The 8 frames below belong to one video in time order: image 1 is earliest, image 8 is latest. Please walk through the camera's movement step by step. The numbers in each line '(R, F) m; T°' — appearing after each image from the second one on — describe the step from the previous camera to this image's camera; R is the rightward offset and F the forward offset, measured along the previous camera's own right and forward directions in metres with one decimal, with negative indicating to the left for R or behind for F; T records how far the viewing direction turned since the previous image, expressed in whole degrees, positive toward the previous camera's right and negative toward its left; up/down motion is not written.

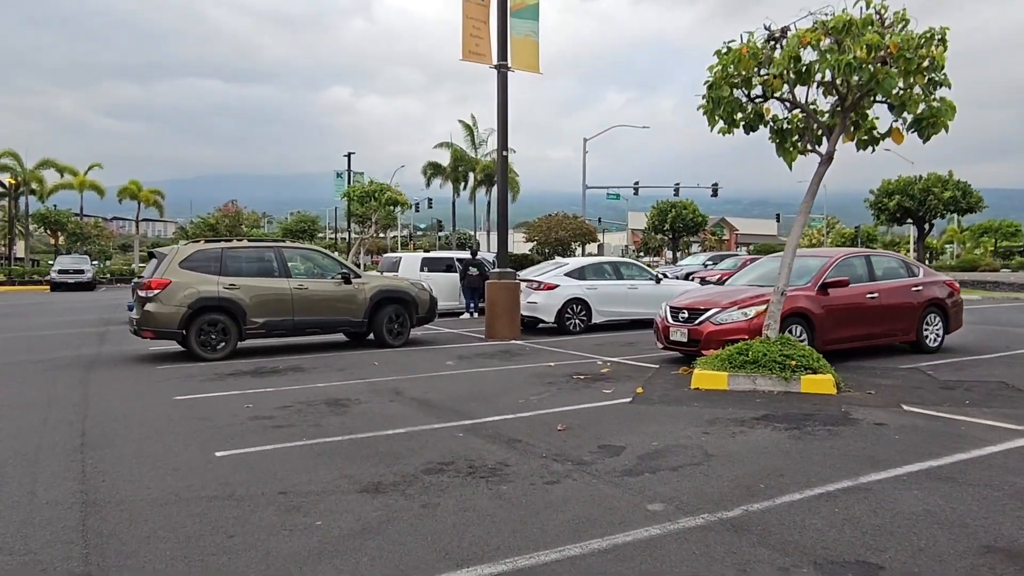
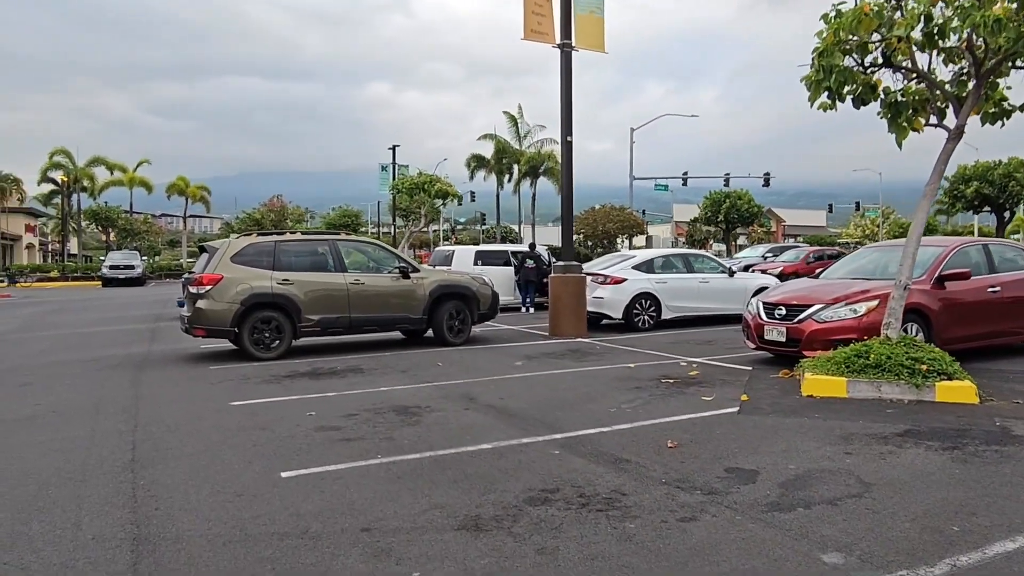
(-0.5, +0.9) m; -3°
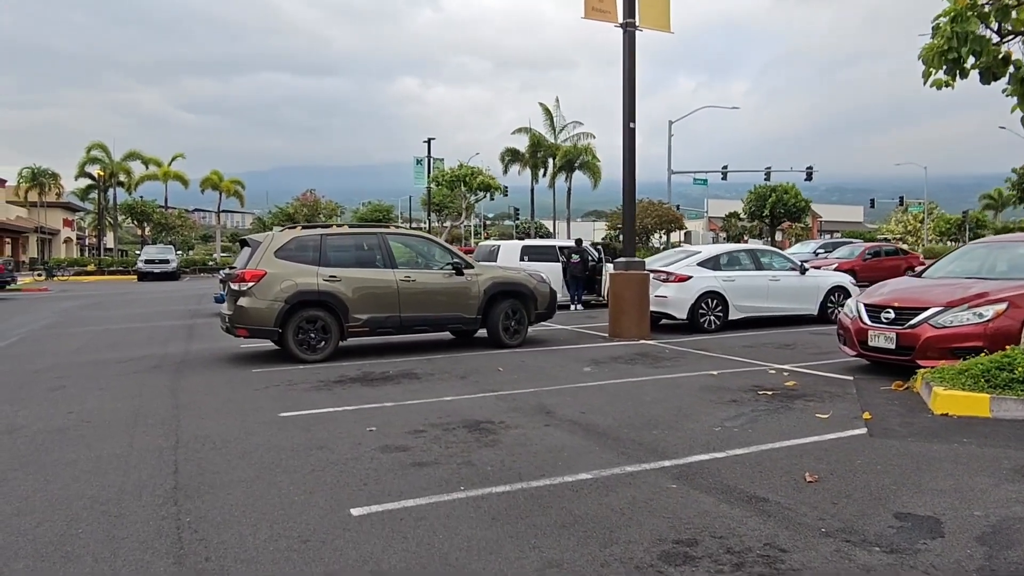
(-0.5, +0.9) m; -2°
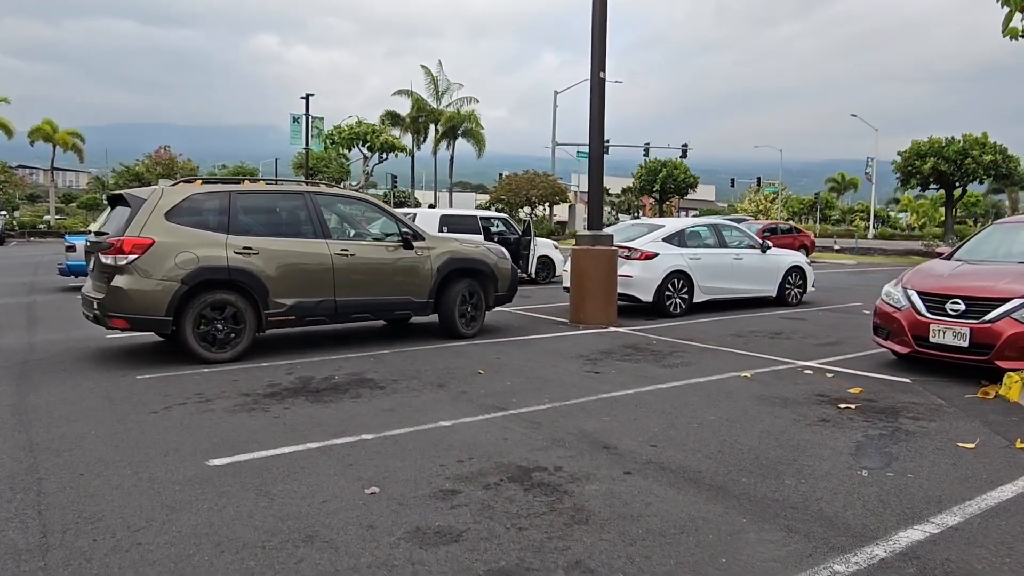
(-1.2, +2.3) m; +11°
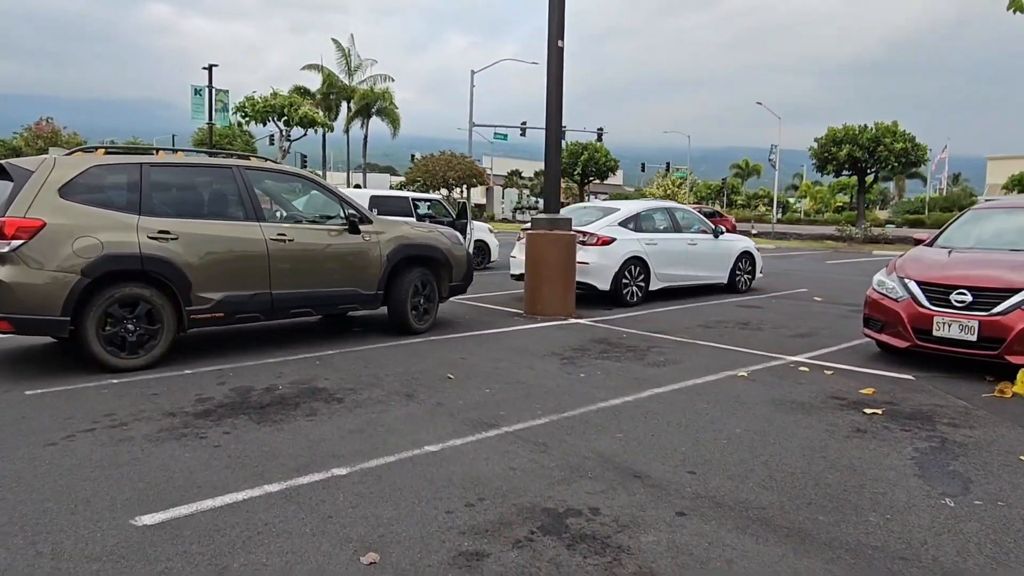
(-0.6, +1.0) m; +7°
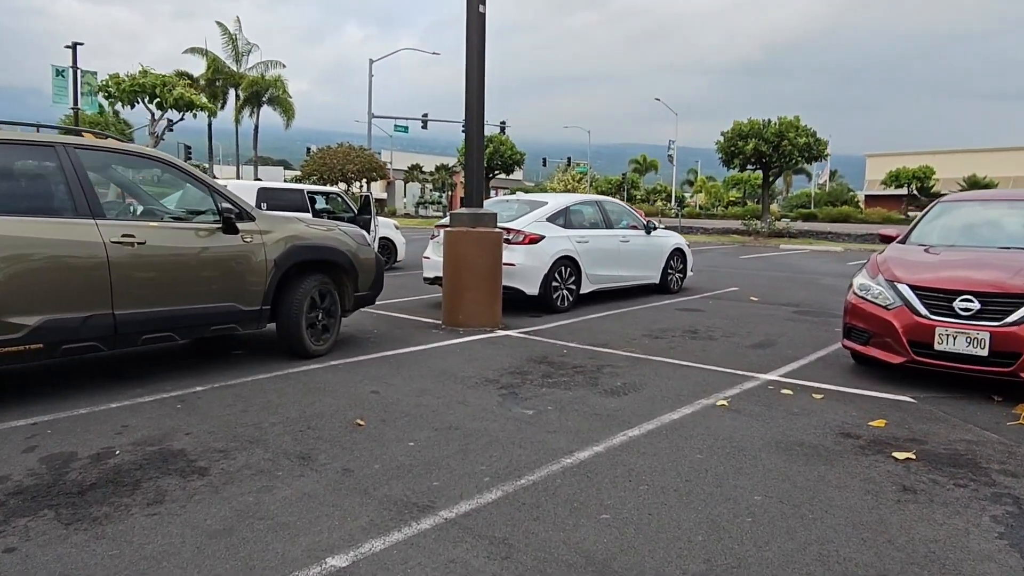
(-0.2, +1.5) m; +8°
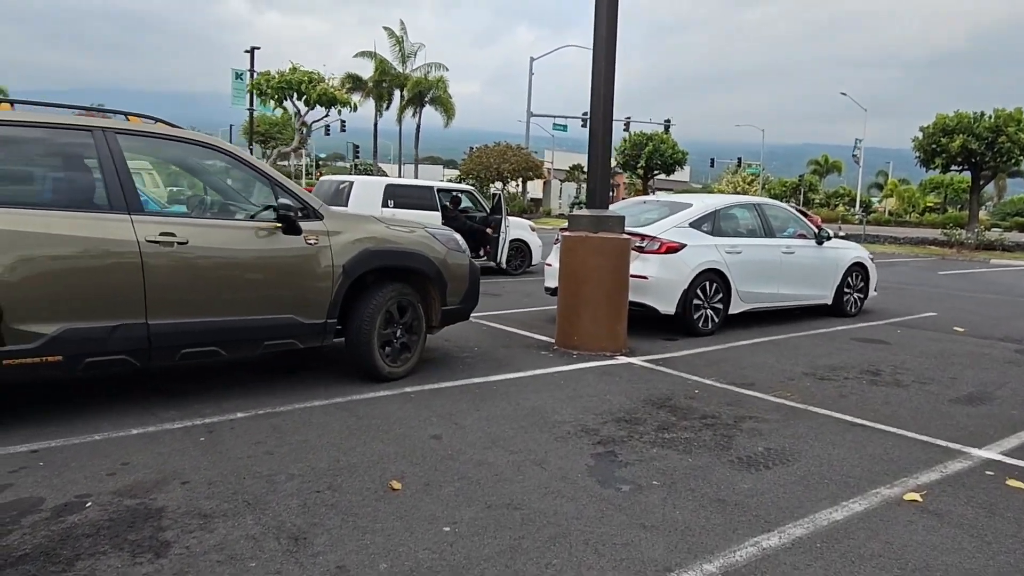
(+0.4, +1.4) m; -13°
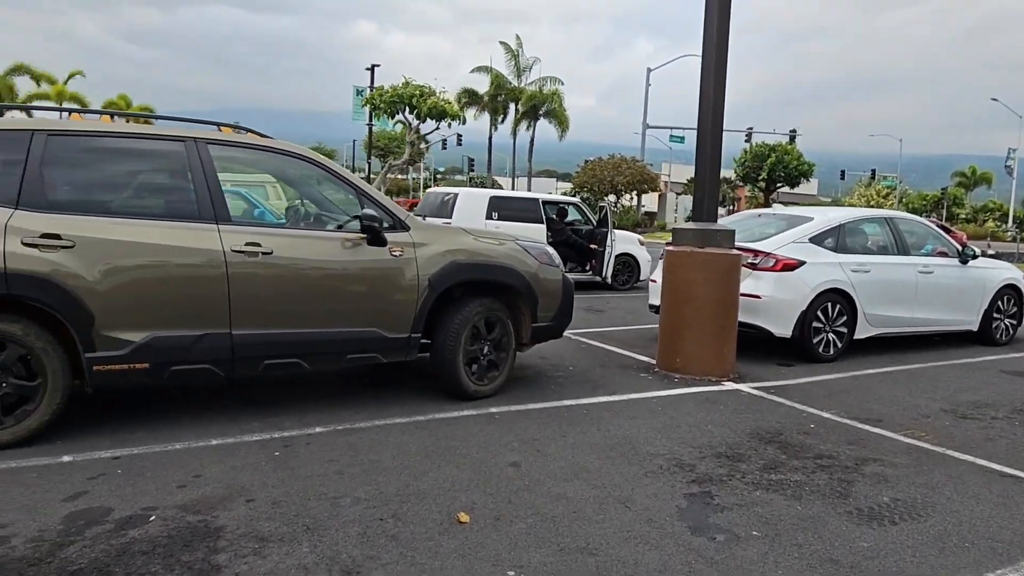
(+0.2, +0.3) m; -9°
